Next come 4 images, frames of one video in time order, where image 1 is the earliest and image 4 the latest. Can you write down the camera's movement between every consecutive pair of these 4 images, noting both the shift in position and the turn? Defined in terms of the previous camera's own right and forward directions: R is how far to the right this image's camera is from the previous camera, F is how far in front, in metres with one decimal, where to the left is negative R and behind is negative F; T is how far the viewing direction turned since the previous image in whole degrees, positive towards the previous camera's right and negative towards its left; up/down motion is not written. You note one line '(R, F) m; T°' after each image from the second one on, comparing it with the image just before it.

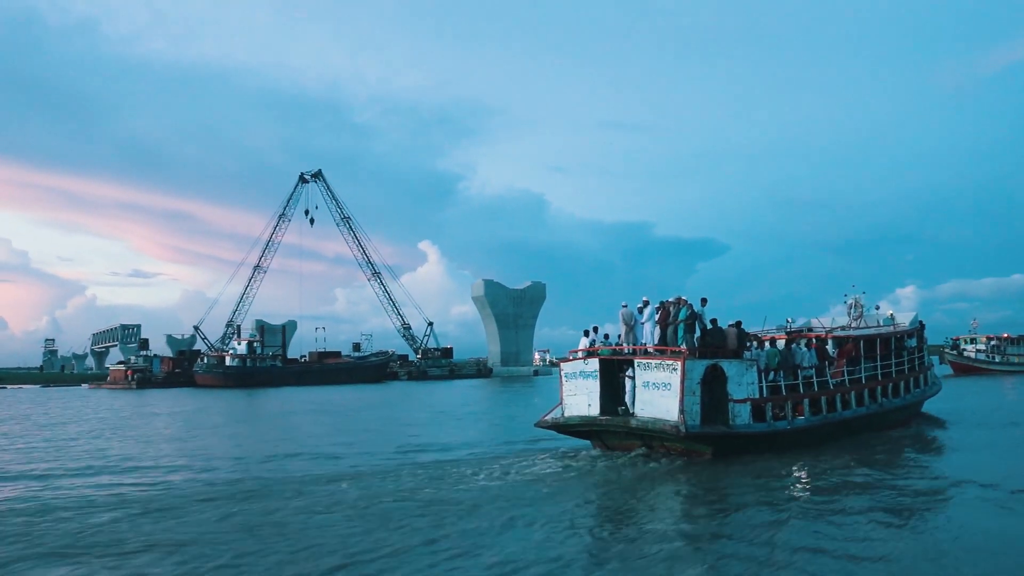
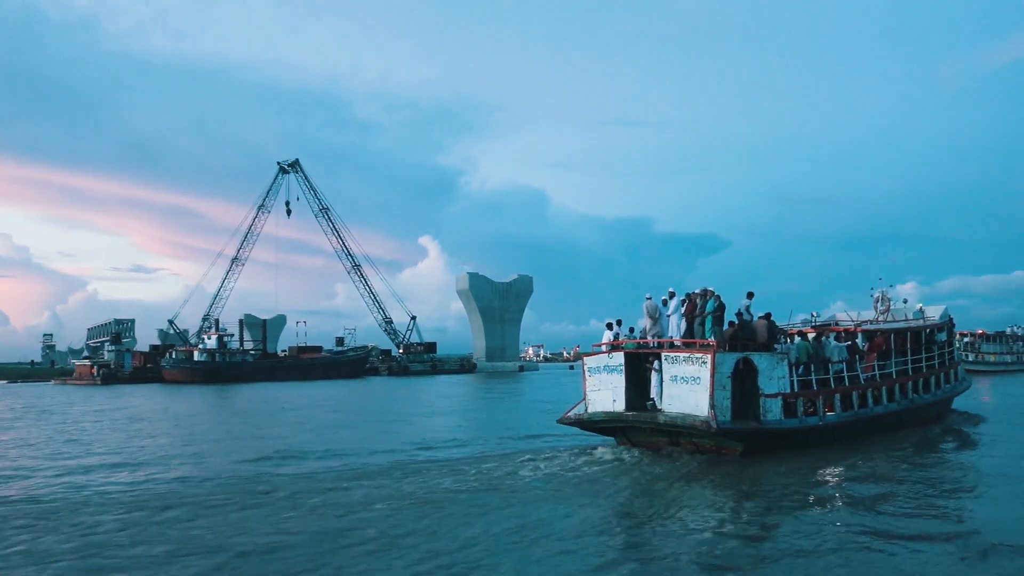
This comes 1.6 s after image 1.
(-0.4, +0.6) m; 0°
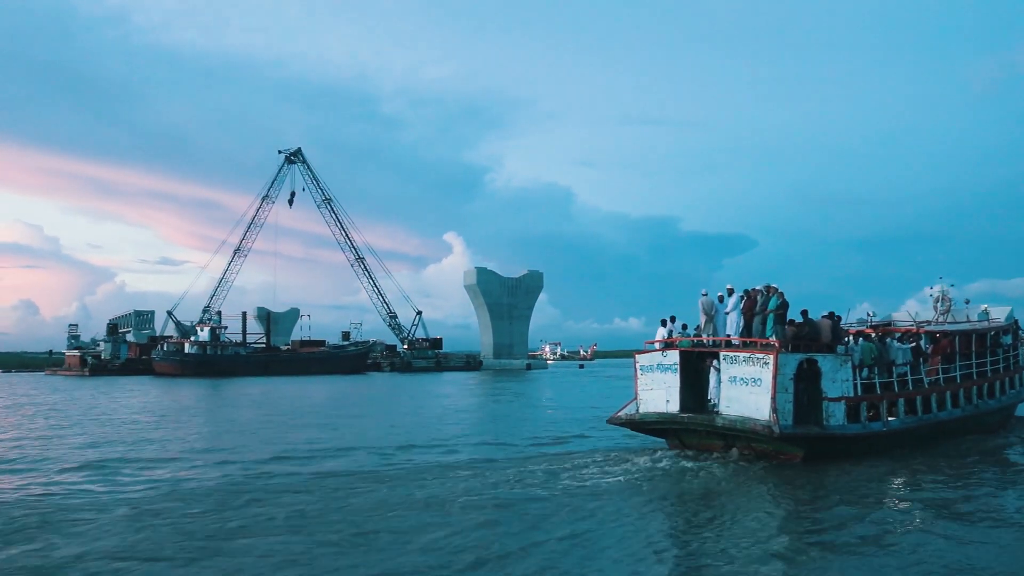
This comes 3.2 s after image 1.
(-0.5, +0.6) m; -2°
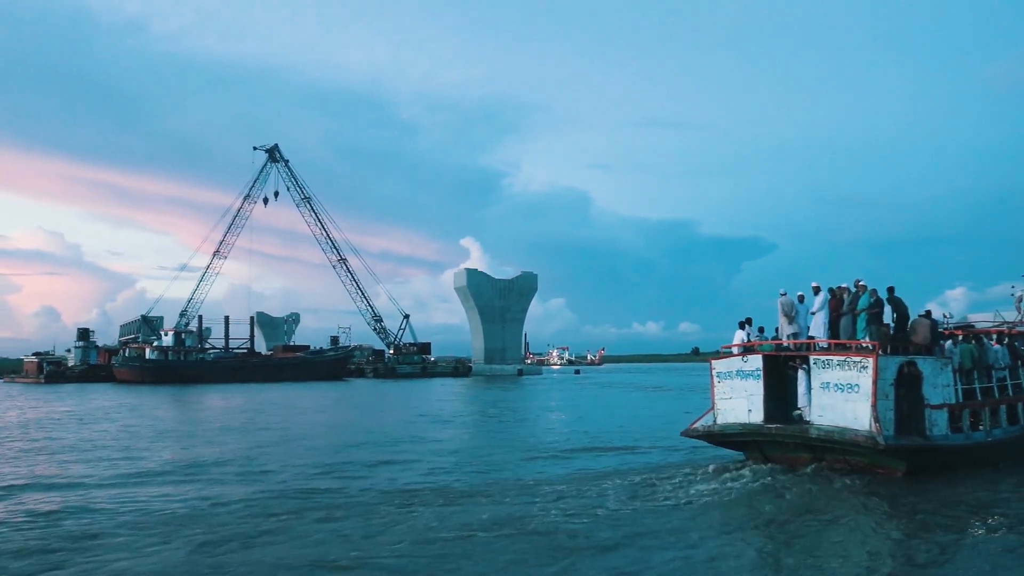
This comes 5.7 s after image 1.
(-0.8, +1.1) m; -1°
